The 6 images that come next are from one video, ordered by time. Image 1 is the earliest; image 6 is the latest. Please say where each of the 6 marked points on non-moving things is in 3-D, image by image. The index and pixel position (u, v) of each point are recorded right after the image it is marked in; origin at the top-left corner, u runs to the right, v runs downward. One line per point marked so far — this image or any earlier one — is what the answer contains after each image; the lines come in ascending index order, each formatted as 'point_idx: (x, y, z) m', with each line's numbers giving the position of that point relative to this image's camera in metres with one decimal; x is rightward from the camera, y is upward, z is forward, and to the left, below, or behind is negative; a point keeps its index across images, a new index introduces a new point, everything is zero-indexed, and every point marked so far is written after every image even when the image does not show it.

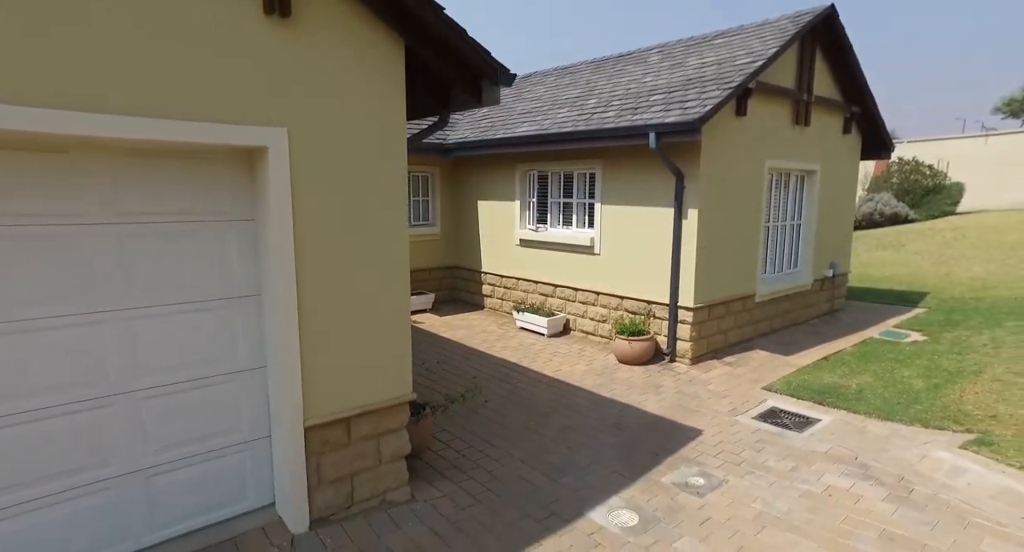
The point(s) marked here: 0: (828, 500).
0: (+2.0, -1.4, +3.9) m
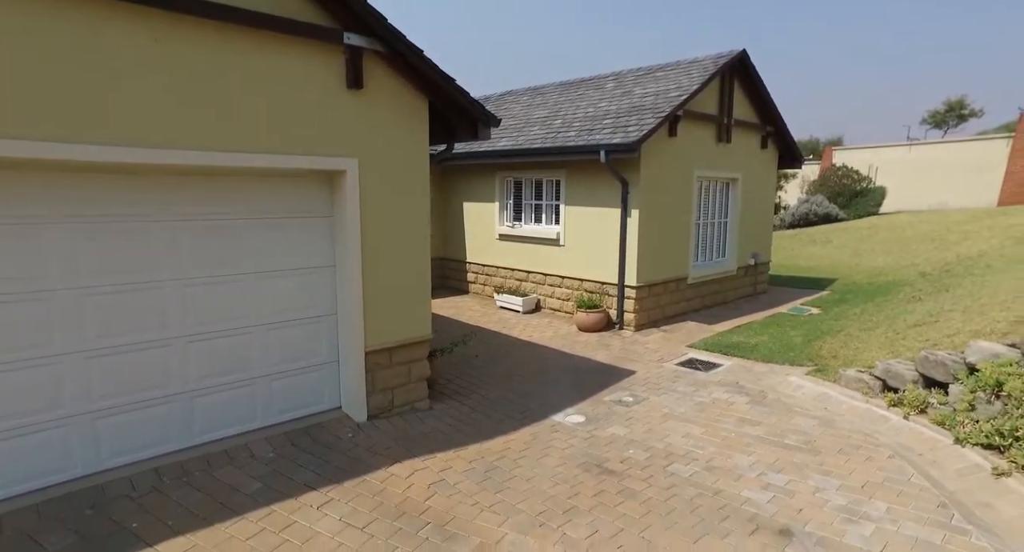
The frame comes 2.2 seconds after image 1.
0: (+1.9, -1.2, +5.8) m
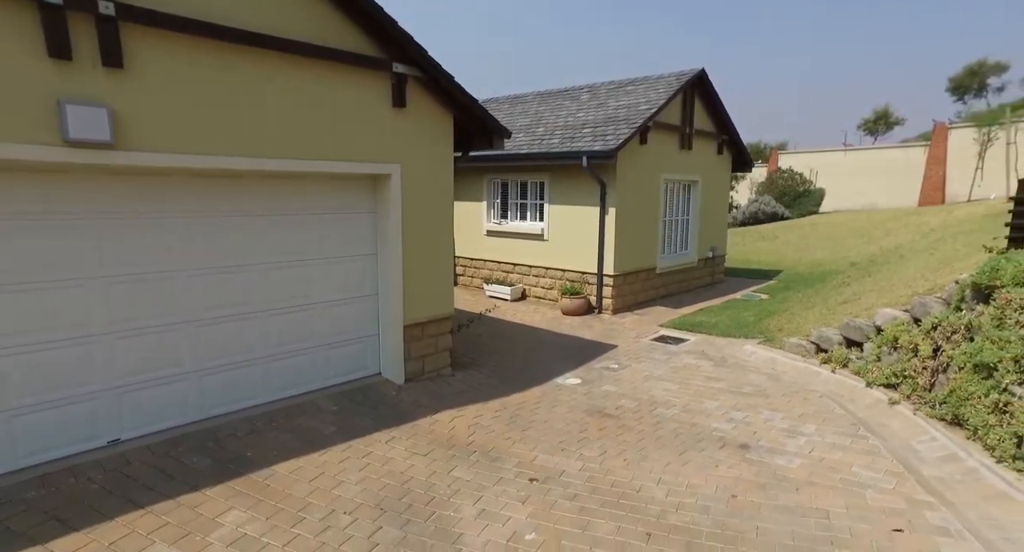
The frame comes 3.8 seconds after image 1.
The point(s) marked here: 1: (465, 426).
0: (+2.0, -1.1, +7.1) m
1: (-0.4, -1.4, +5.6) m
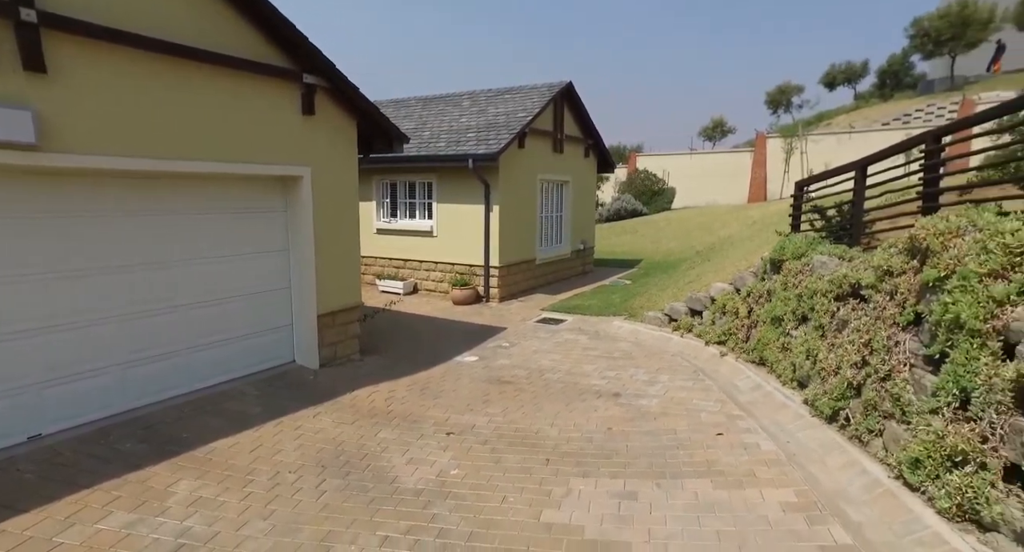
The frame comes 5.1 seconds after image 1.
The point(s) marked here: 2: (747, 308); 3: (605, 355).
0: (+0.7, -0.9, +8.3) m
1: (-1.3, -1.3, +6.3) m
2: (+2.7, -0.4, +6.9) m
3: (+1.1, -1.0, +7.5) m
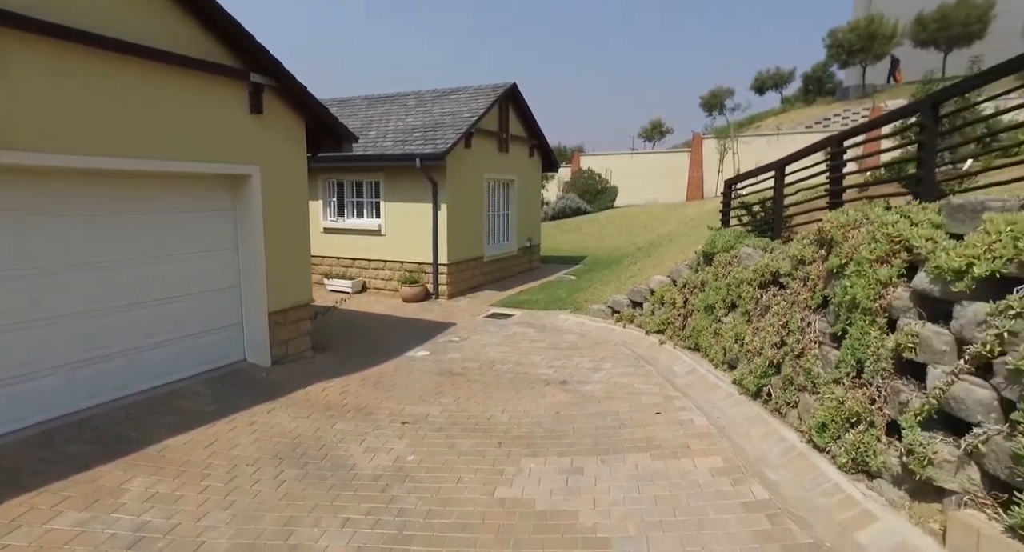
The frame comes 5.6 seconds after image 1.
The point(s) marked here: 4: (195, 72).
0: (0.0, -0.8, +8.6) m
1: (-1.9, -1.2, +6.4) m
2: (+2.1, -0.3, +7.3) m
3: (+0.5, -0.9, +7.8) m
4: (-3.2, +2.0, +6.1) m
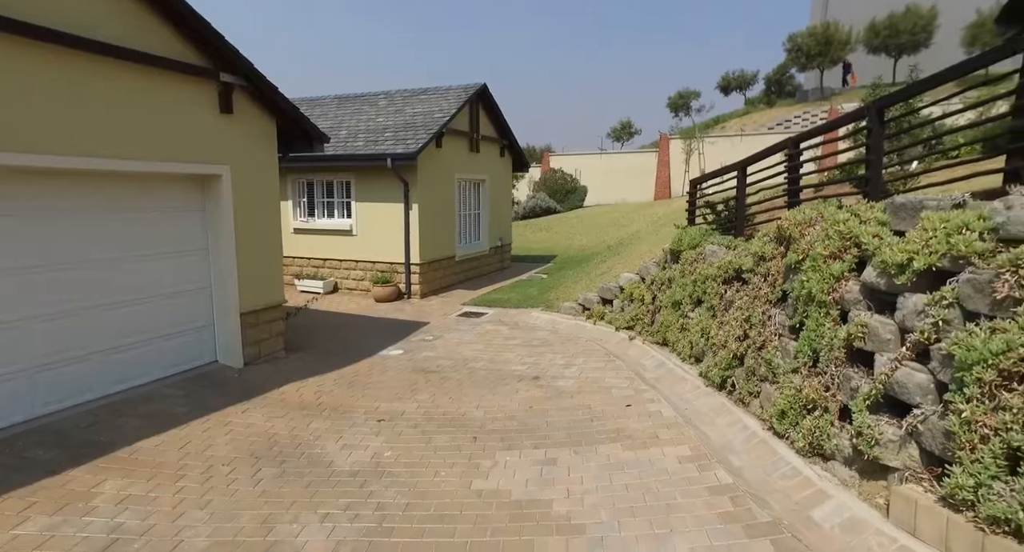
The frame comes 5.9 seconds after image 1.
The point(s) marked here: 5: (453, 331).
0: (-0.4, -0.8, +8.7) m
1: (-2.1, -1.2, +6.4) m
2: (+1.7, -0.2, +7.6) m
3: (+0.2, -0.9, +7.9) m
4: (-3.5, +2.0, +6.0) m
5: (-0.9, -0.8, +9.0) m
